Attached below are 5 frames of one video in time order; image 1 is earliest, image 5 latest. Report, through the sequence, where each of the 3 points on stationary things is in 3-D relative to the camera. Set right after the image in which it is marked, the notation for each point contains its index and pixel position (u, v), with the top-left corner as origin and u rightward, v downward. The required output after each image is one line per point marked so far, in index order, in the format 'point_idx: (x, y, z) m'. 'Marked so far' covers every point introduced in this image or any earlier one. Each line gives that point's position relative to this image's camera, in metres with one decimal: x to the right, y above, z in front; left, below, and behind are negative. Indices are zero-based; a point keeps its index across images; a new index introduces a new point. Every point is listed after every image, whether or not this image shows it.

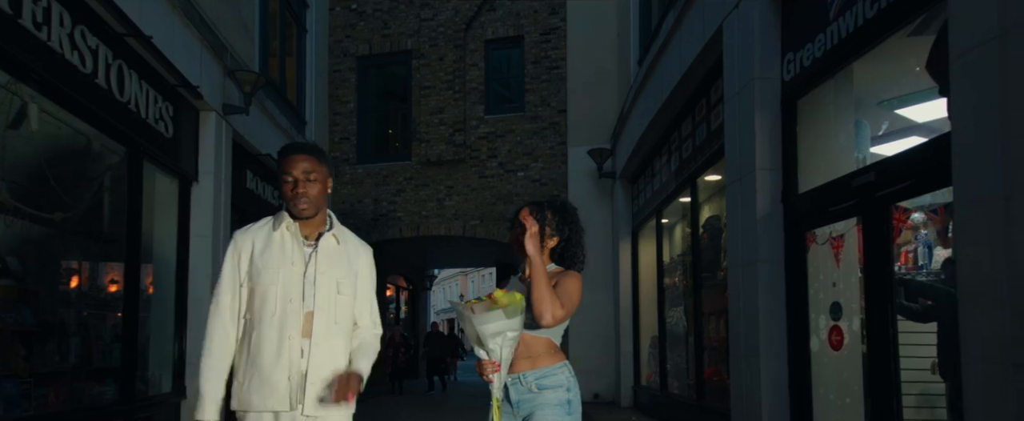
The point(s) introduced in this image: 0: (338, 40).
0: (-4.0, +3.8, +17.7) m
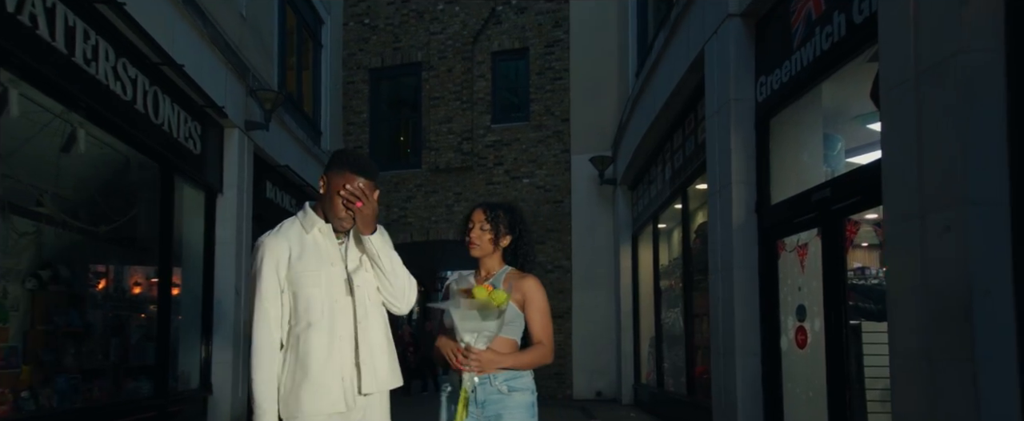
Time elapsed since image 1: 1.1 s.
0: (-3.8, +3.7, +18.4) m
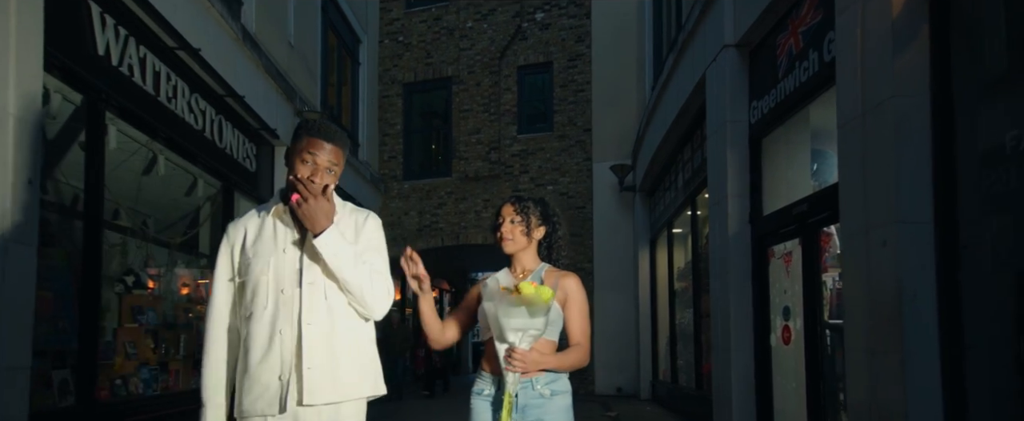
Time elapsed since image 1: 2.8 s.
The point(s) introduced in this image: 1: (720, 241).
0: (-3.2, +3.6, +19.4) m
1: (+2.1, -0.3, +7.9) m
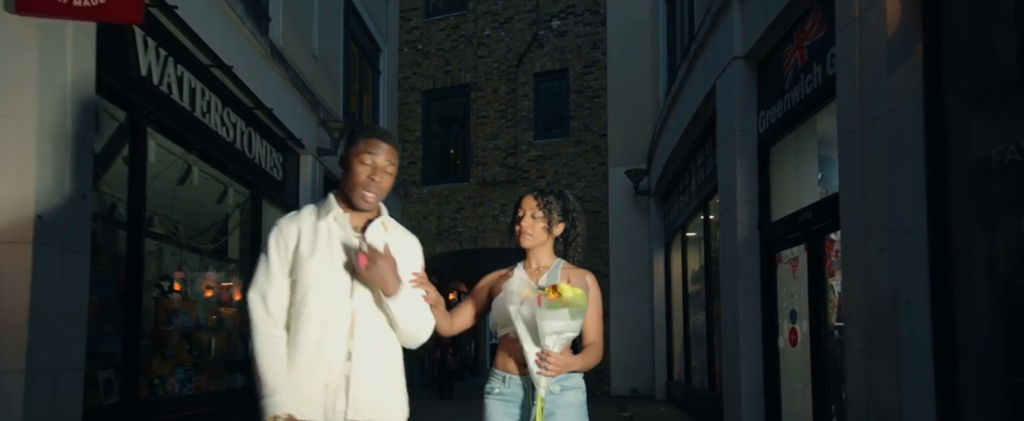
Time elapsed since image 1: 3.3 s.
0: (-2.7, +3.5, +19.7) m
1: (+2.3, -0.4, +8.1) m
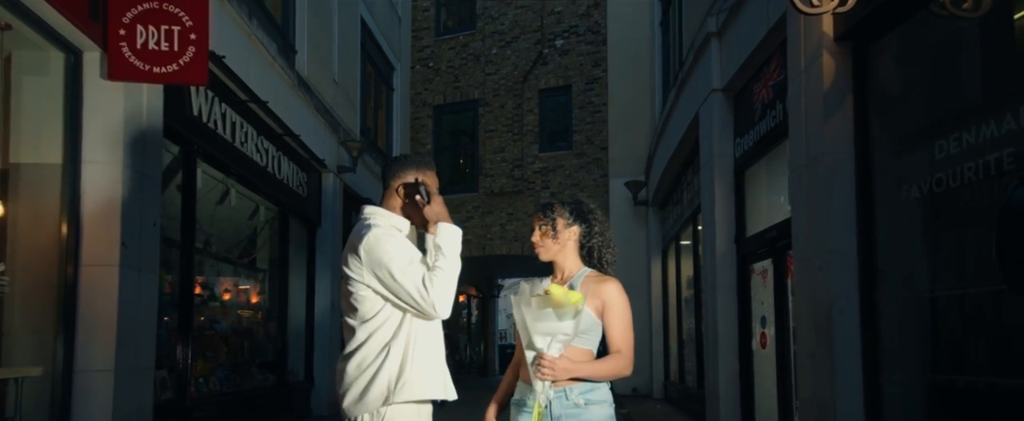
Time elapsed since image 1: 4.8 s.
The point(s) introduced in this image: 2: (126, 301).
0: (-2.5, +3.3, +20.7) m
1: (+2.3, -0.6, +9.0) m
2: (-2.6, -0.6, +5.1) m
